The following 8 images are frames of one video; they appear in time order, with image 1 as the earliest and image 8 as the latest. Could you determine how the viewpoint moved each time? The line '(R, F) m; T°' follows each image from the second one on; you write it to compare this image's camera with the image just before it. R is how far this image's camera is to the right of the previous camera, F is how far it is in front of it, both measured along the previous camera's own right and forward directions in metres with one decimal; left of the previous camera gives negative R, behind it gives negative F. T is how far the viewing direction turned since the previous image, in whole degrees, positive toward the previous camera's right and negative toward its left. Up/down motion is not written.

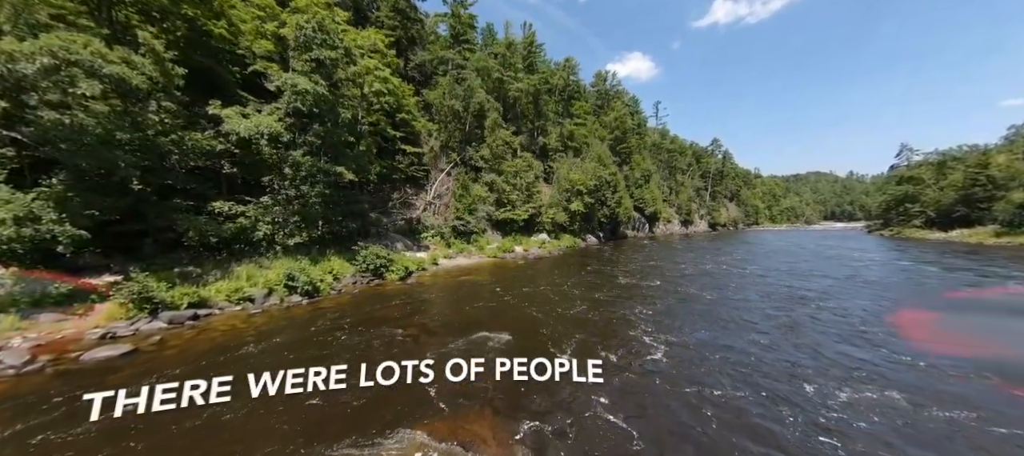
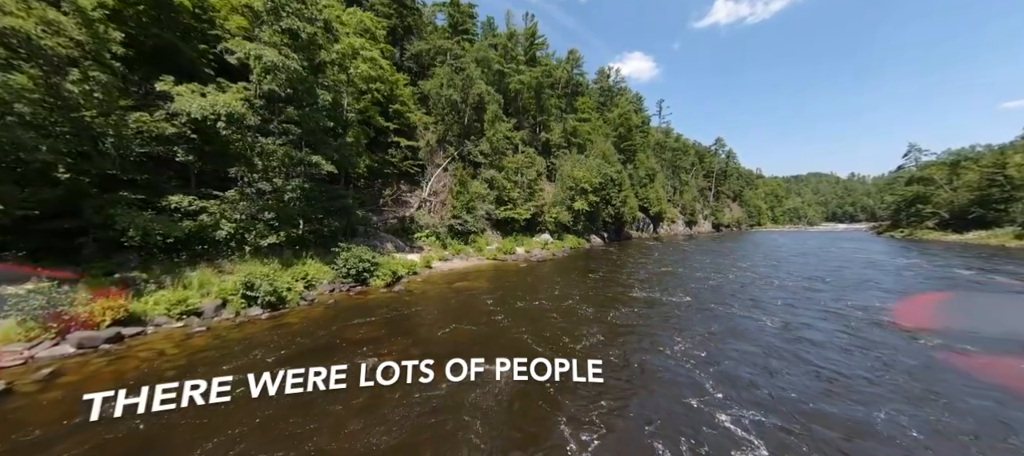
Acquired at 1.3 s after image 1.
(-0.2, +2.3) m; 0°
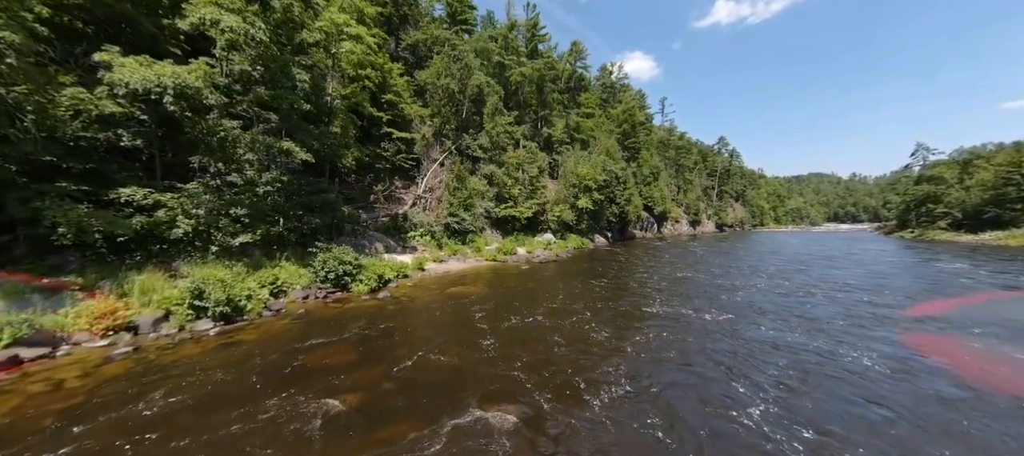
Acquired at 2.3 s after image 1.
(-0.1, +1.9) m; 0°
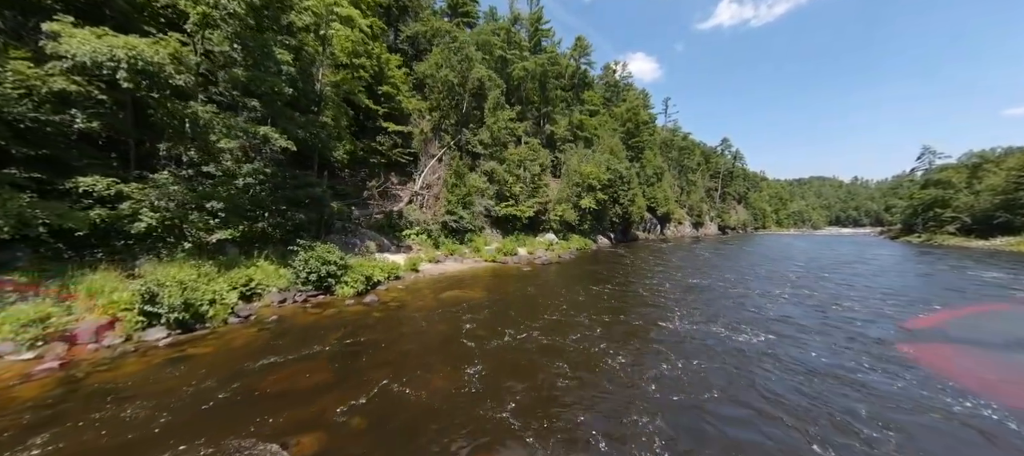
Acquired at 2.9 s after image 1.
(-0.1, +1.3) m; 0°
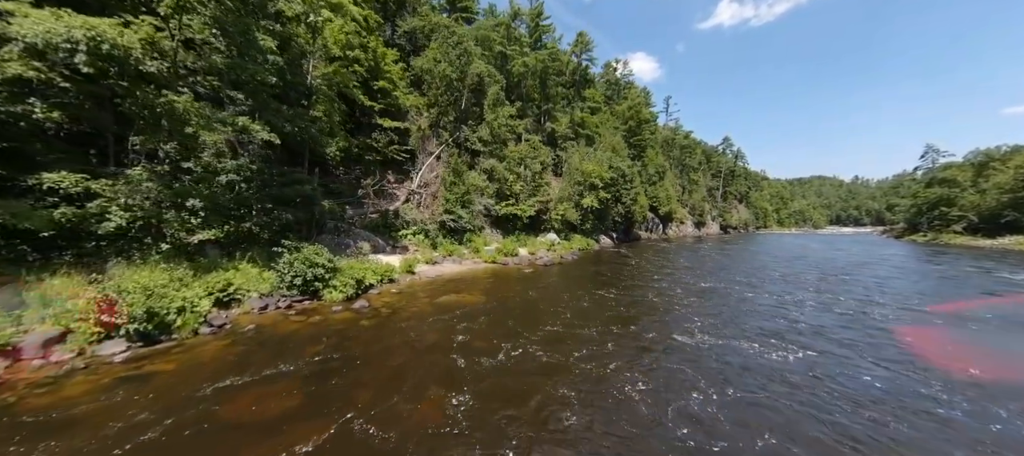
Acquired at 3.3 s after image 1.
(-0.1, +0.9) m; 0°
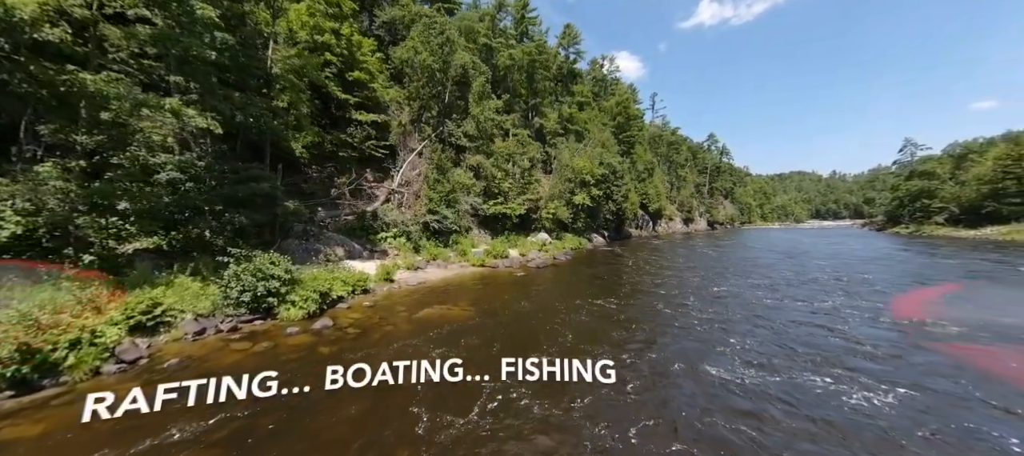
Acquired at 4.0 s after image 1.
(0.0, +1.5) m; +2°
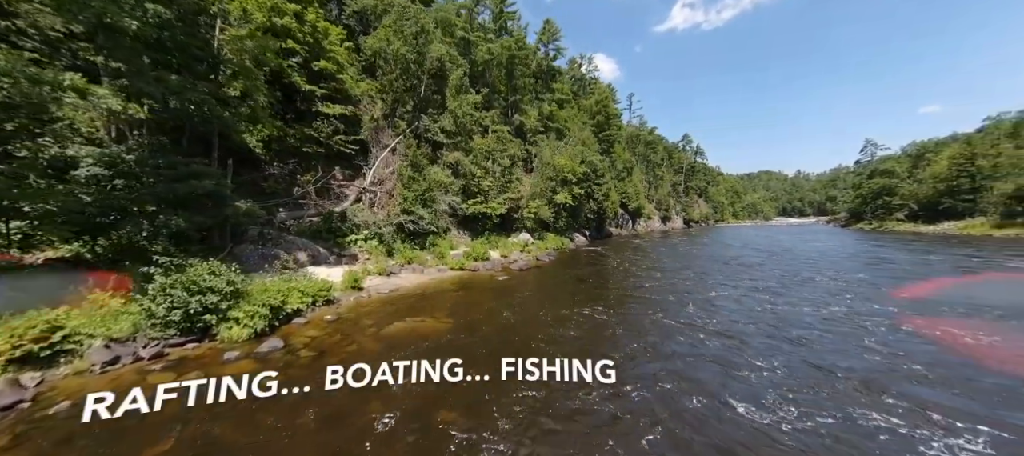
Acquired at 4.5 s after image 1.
(0.0, +1.0) m; +3°
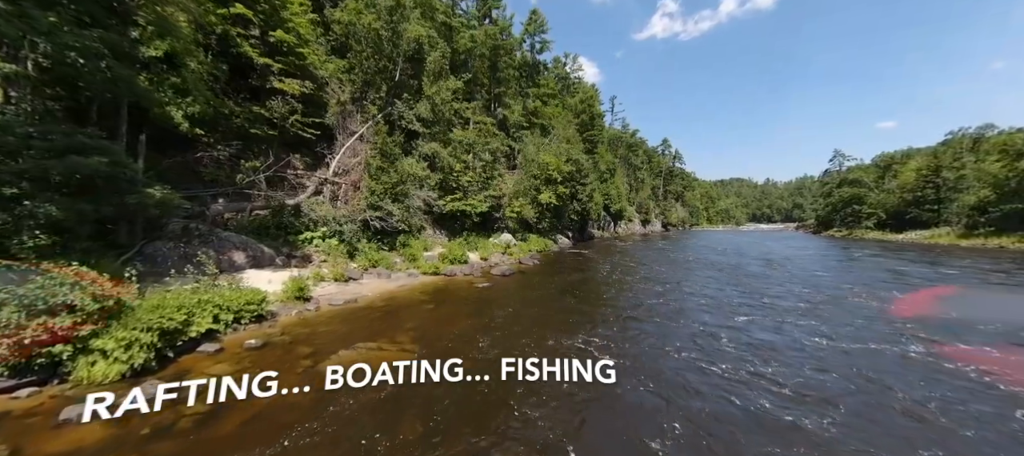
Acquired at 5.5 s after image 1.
(-0.1, +2.0) m; +4°
